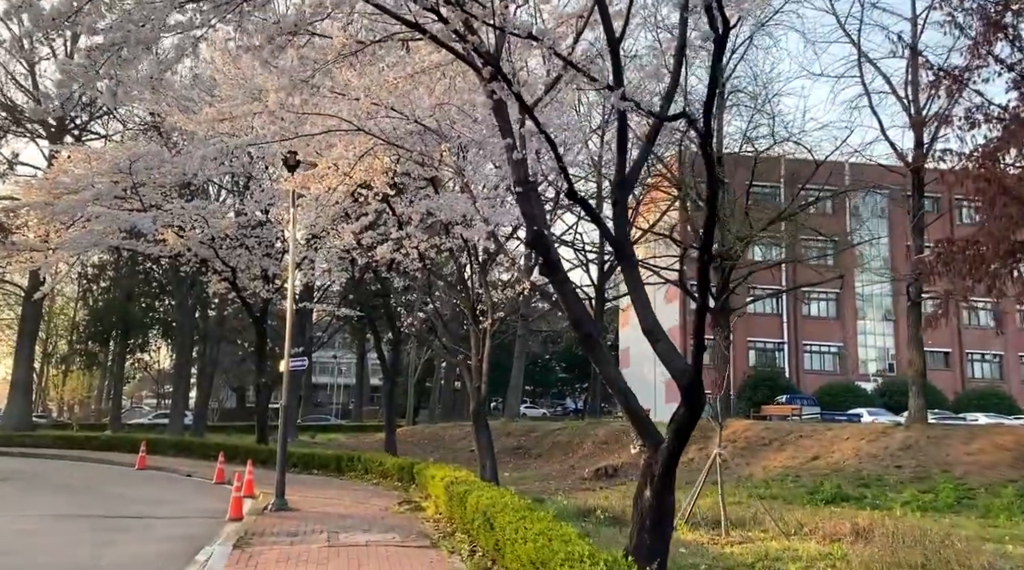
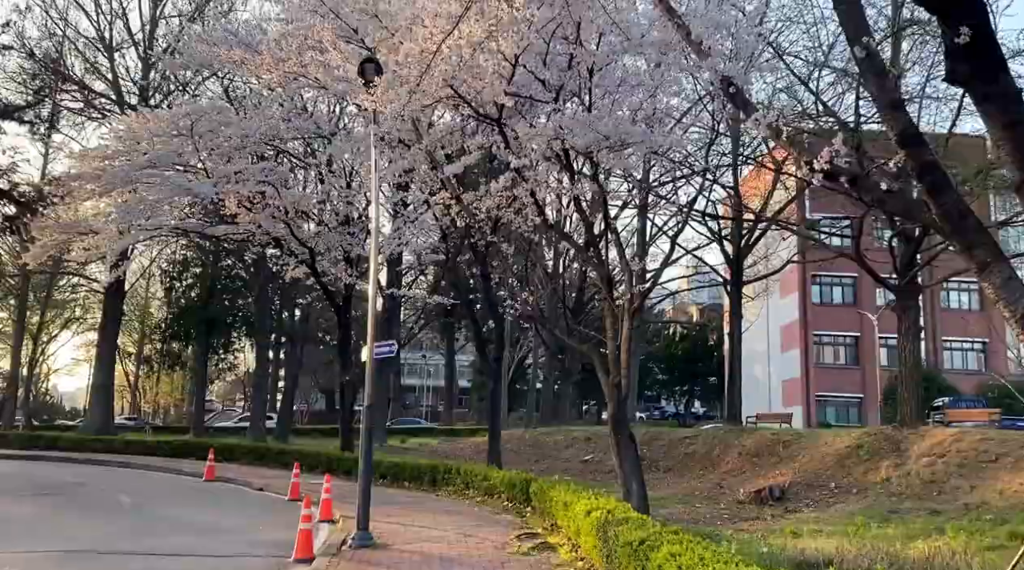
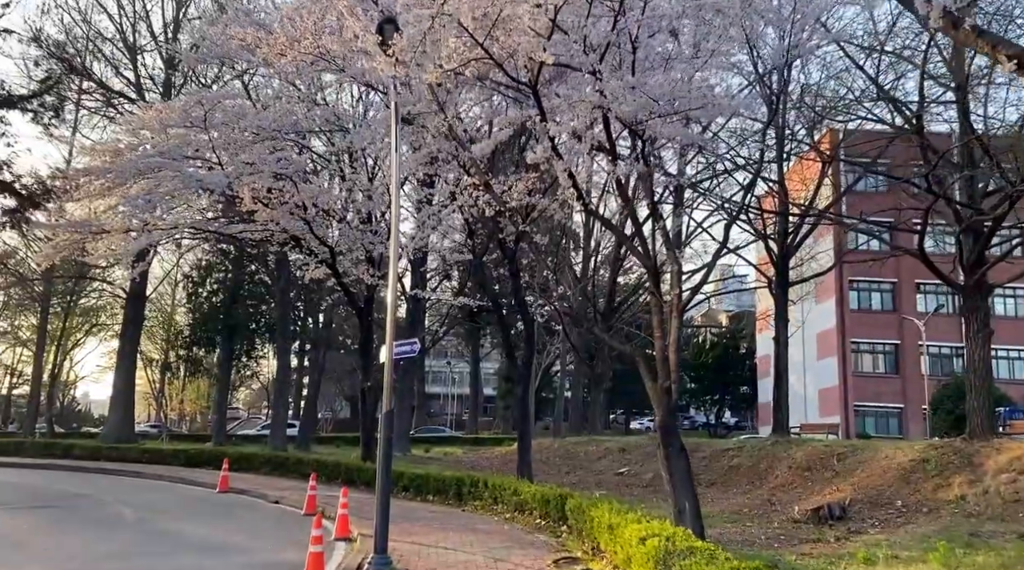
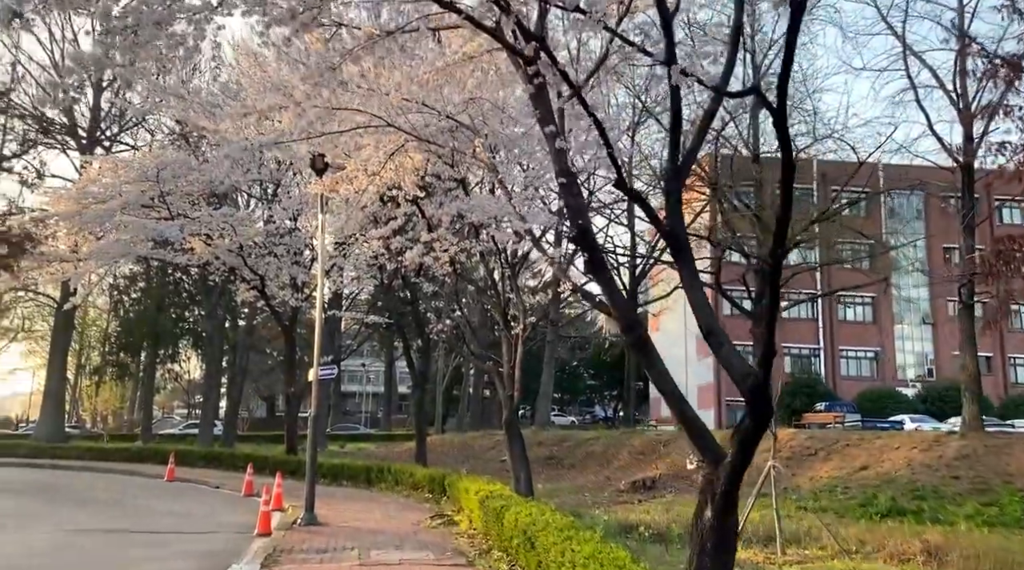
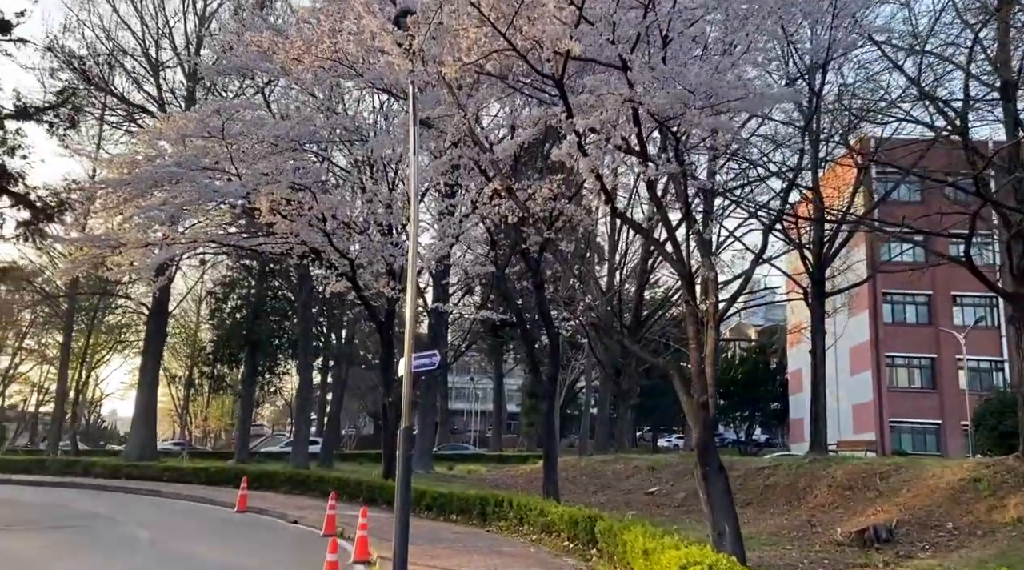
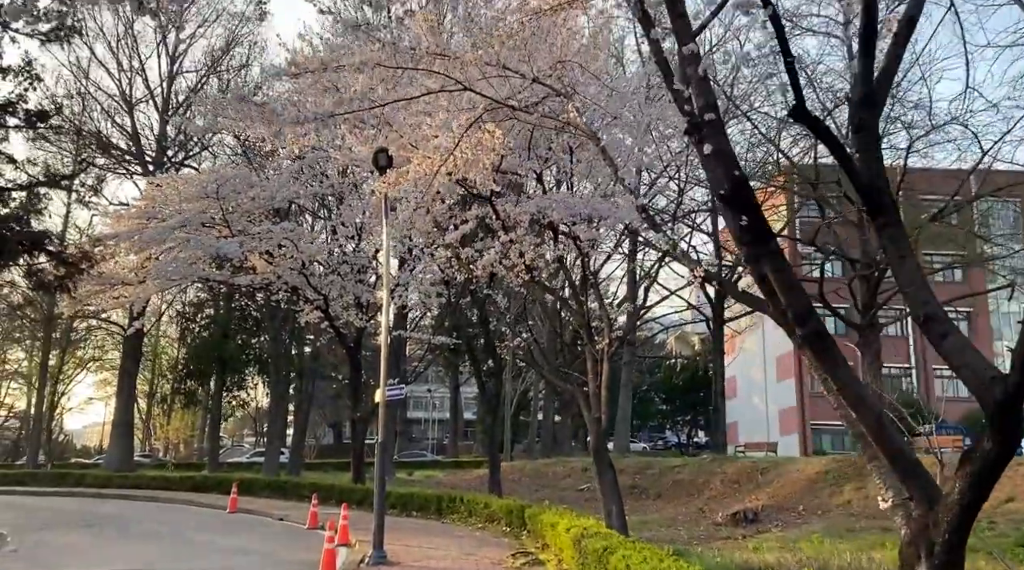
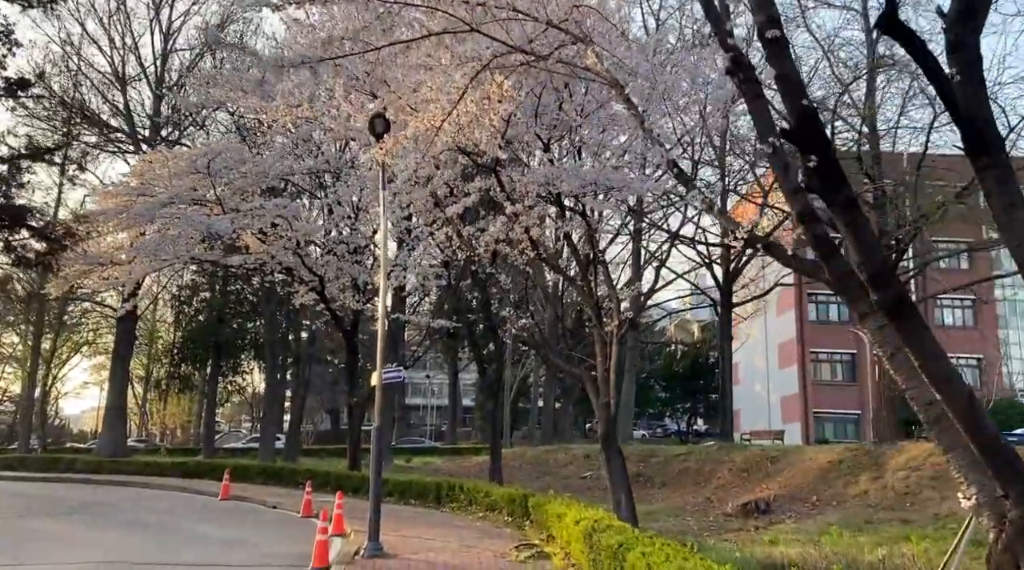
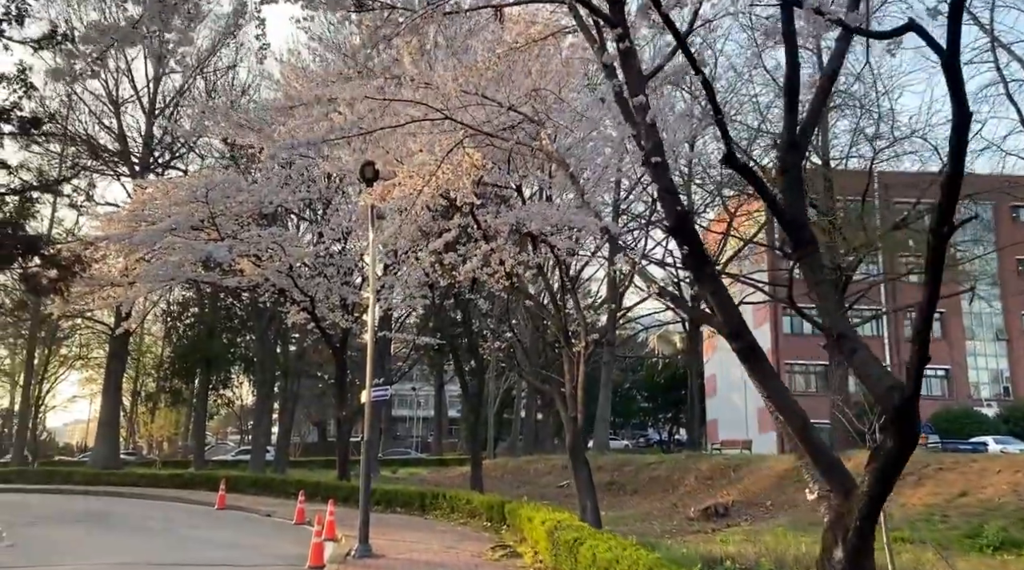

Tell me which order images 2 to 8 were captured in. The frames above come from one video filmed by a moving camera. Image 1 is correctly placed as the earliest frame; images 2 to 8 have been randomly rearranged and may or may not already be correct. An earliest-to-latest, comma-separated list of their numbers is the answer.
4, 8, 6, 7, 2, 3, 5
